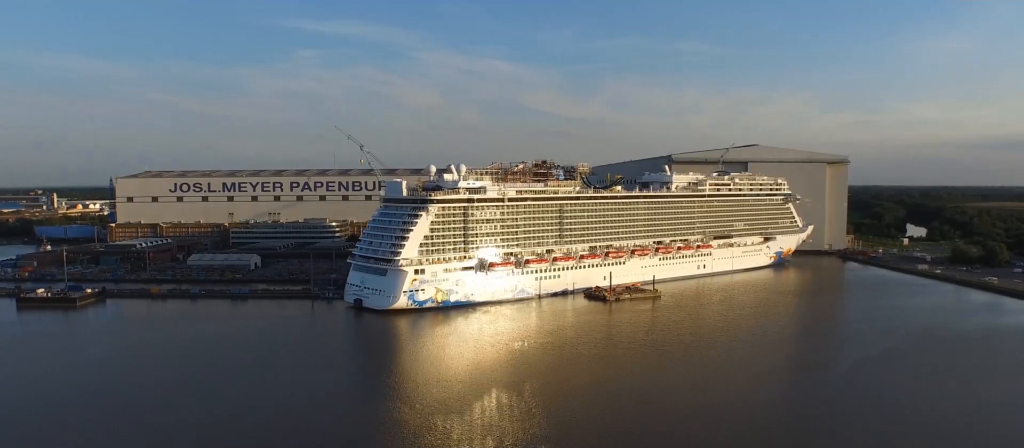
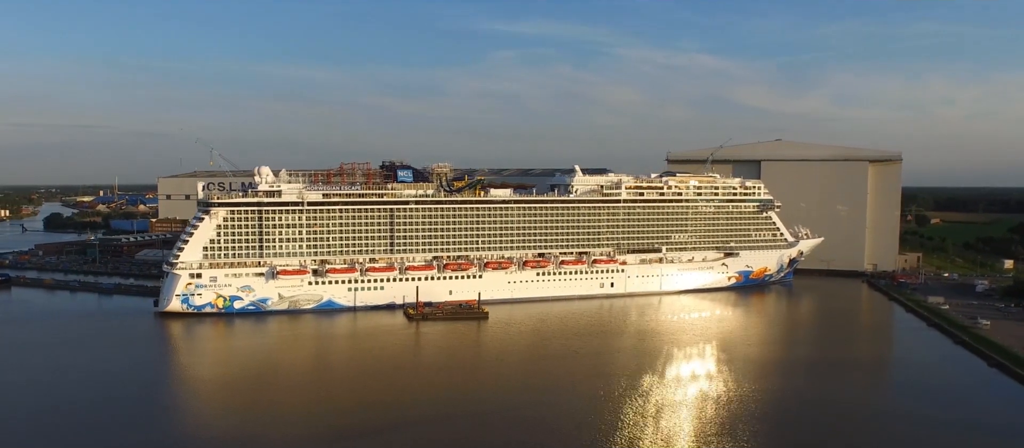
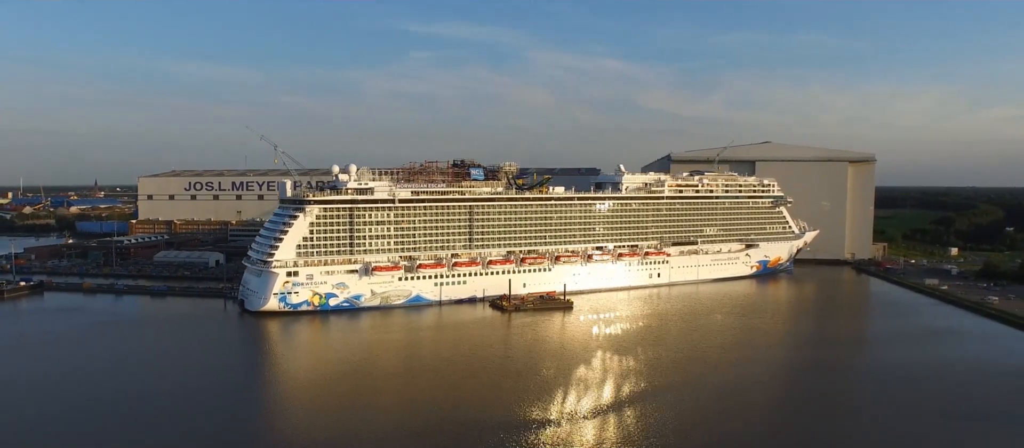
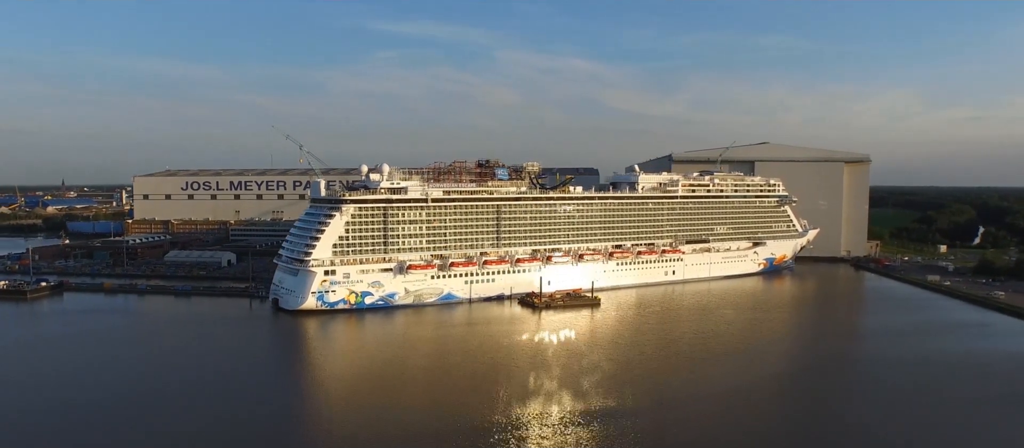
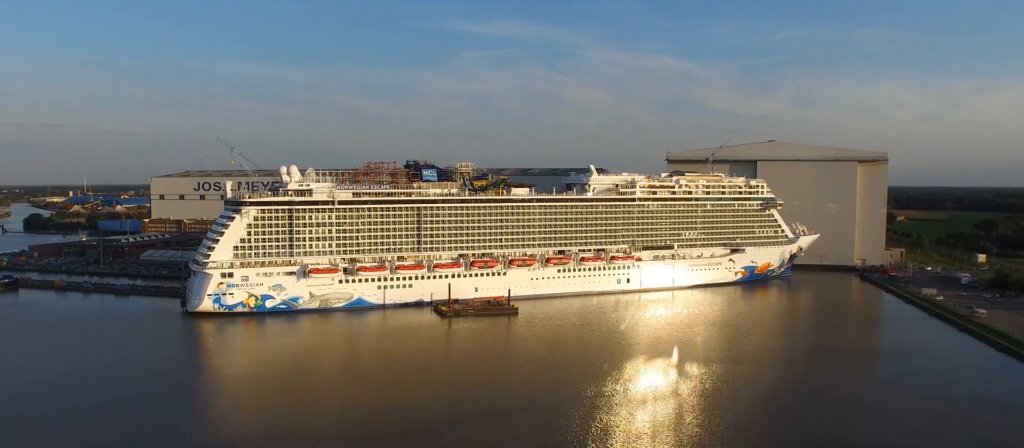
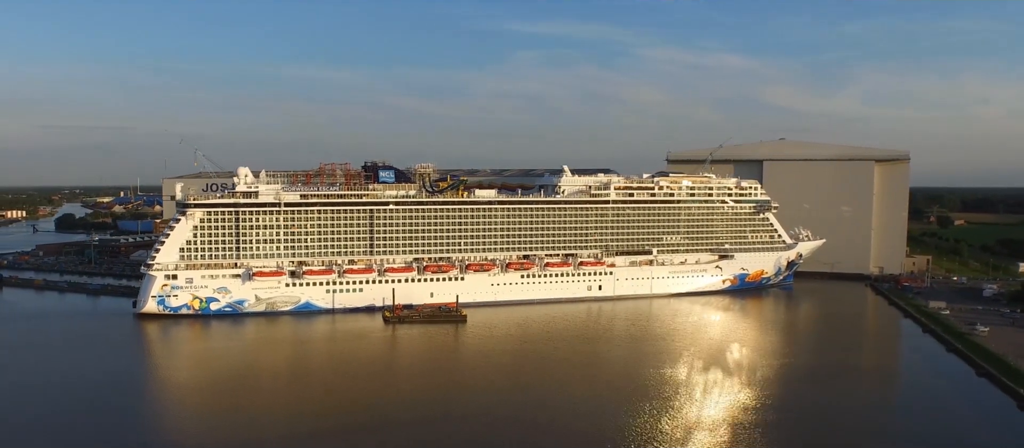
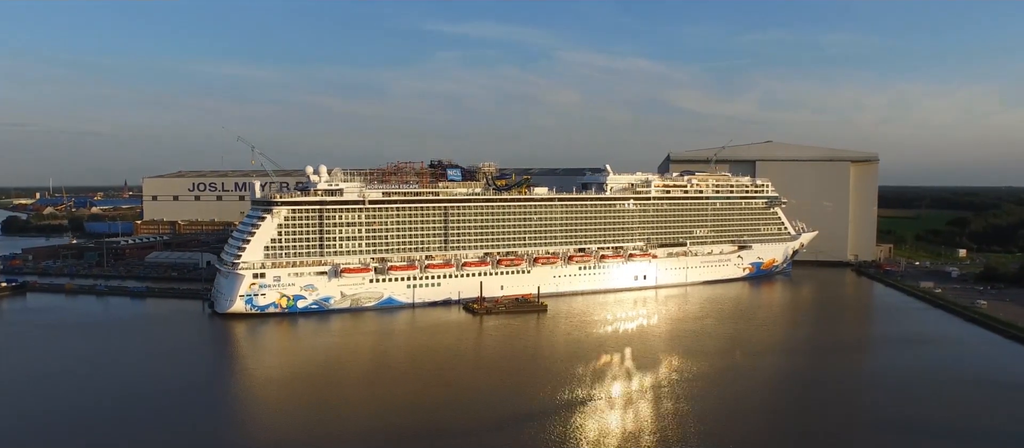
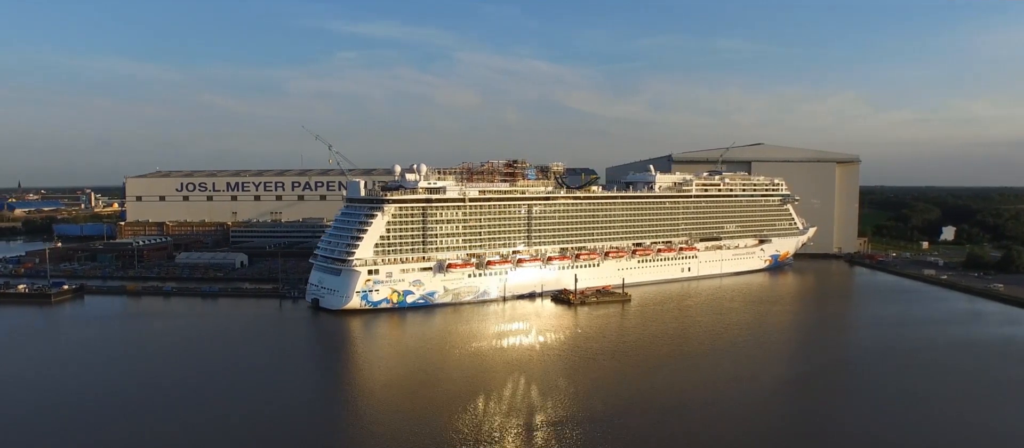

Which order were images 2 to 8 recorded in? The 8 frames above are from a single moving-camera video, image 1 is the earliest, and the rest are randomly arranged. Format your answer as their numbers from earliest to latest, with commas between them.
8, 4, 3, 7, 5, 2, 6
